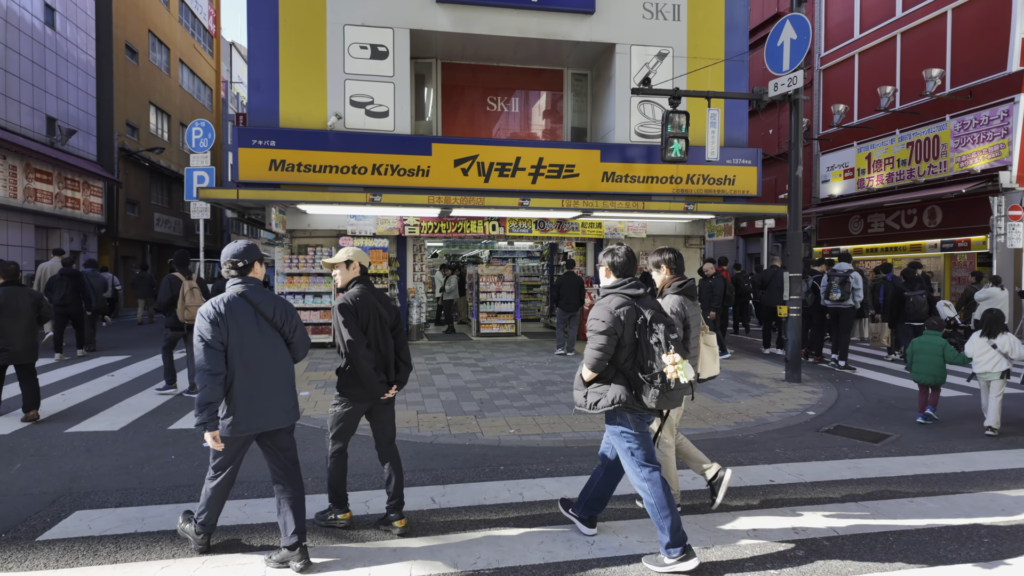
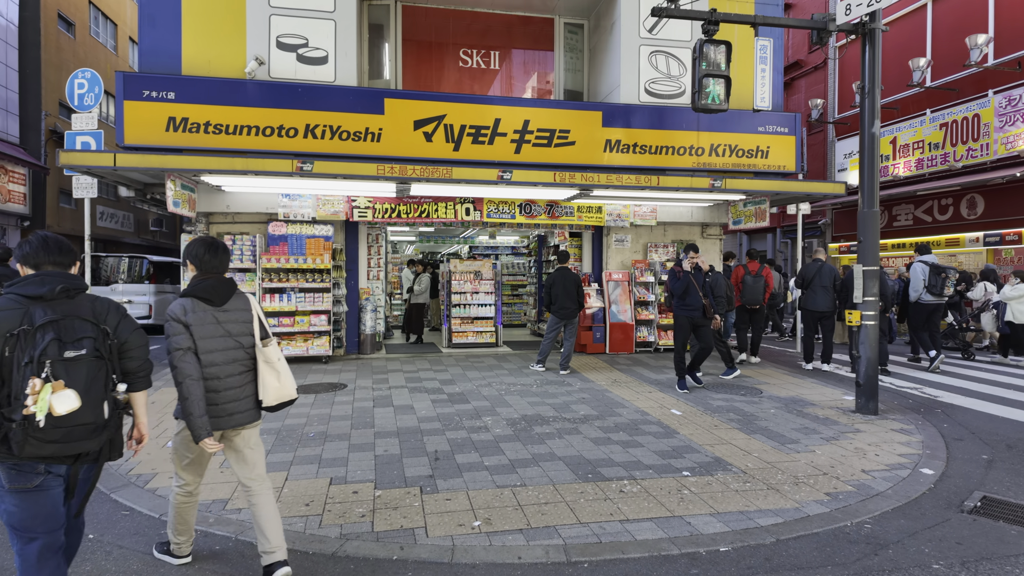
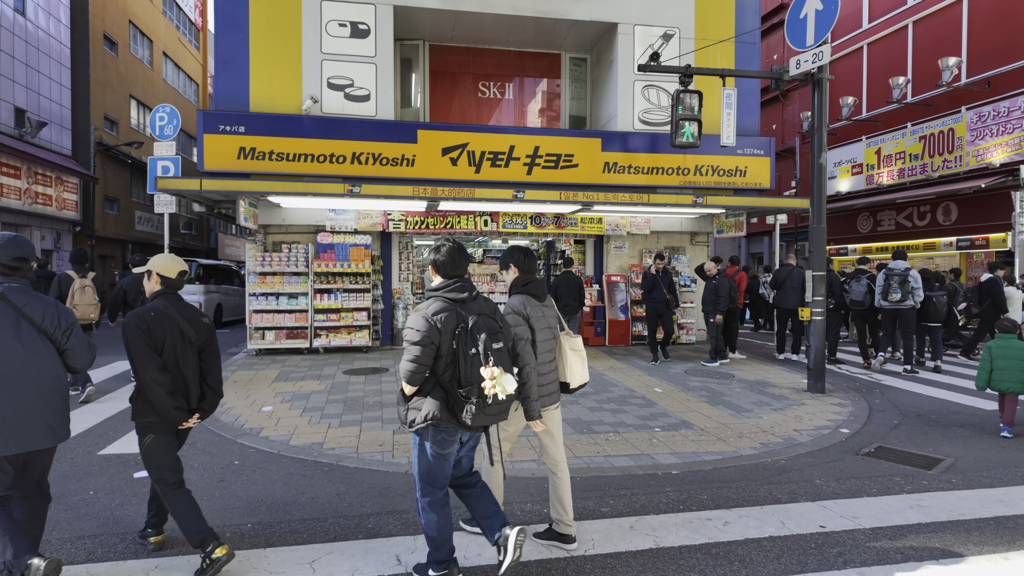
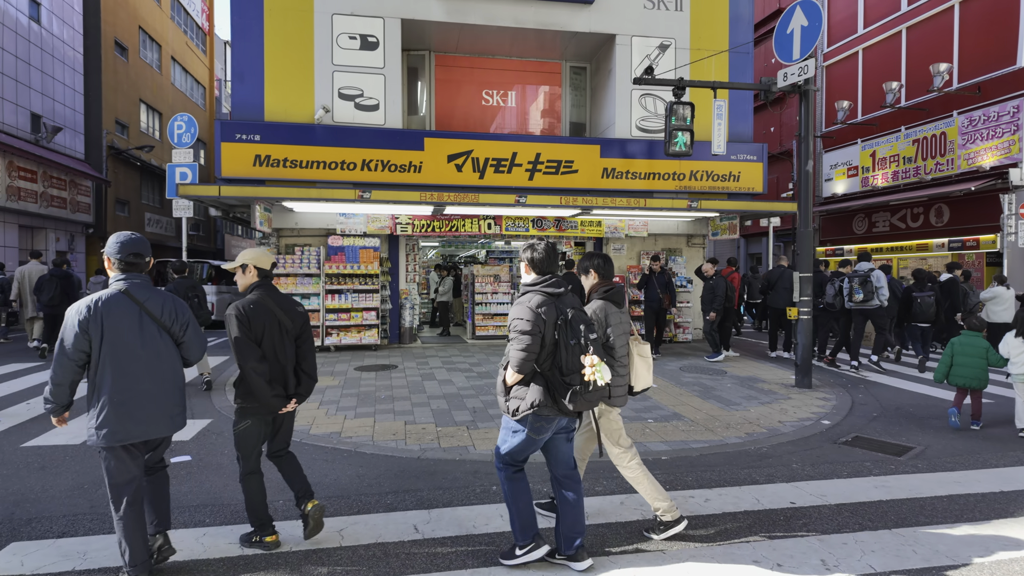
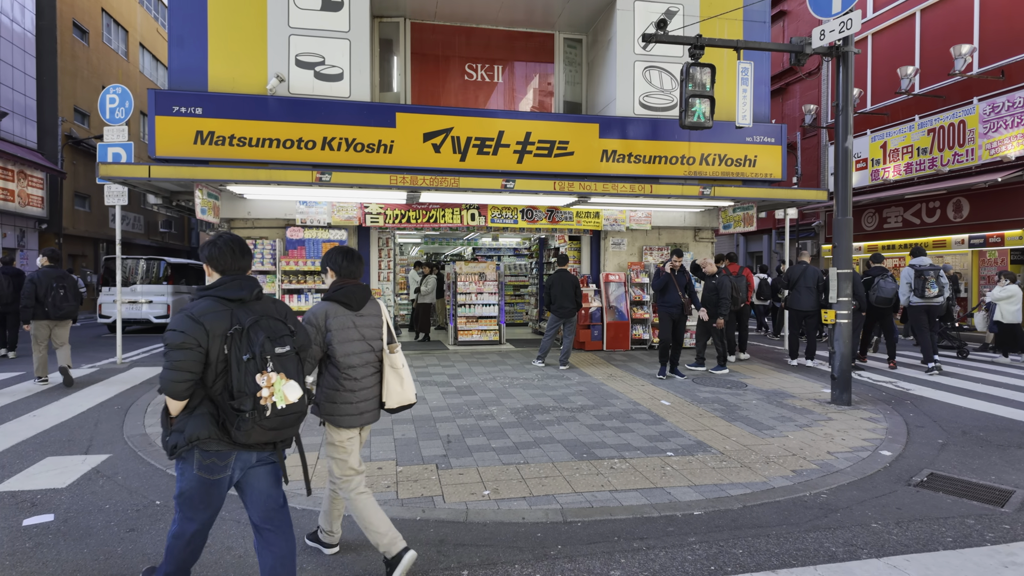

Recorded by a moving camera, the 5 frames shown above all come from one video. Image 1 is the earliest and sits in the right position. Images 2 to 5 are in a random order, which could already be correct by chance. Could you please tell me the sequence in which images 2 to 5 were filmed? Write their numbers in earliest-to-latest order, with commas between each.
4, 3, 5, 2
